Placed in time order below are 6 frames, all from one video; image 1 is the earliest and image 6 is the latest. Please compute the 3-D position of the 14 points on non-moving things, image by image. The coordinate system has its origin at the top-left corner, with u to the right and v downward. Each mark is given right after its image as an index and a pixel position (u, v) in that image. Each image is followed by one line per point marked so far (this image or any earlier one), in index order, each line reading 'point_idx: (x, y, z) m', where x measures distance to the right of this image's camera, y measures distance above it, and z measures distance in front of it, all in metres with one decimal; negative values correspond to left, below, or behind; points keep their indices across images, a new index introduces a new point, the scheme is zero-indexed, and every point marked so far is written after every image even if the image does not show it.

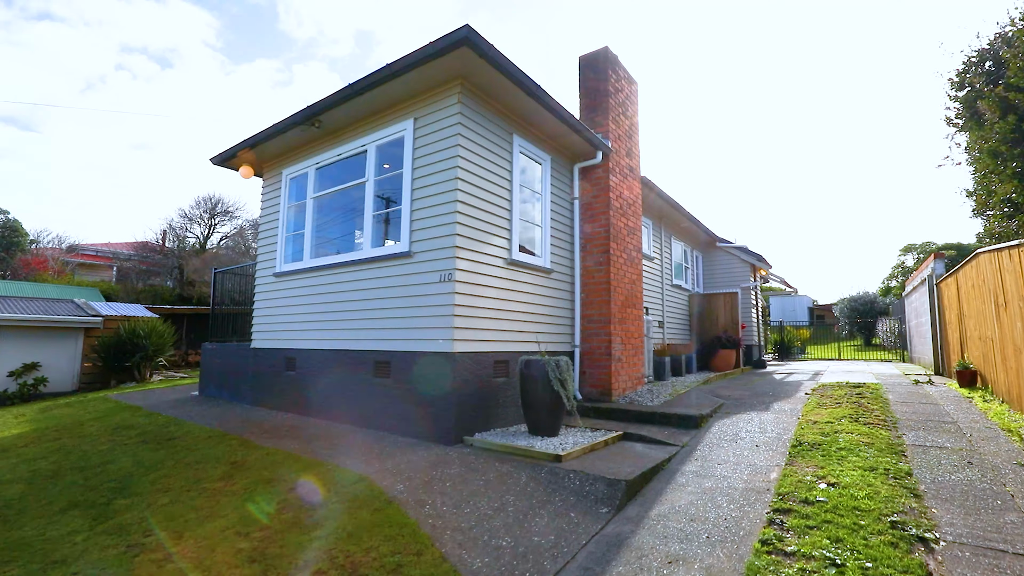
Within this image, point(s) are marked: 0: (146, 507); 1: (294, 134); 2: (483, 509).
0: (-2.6, -1.6, +3.5) m
1: (-2.9, +2.0, +6.5) m
2: (-0.2, -1.5, +3.3) m
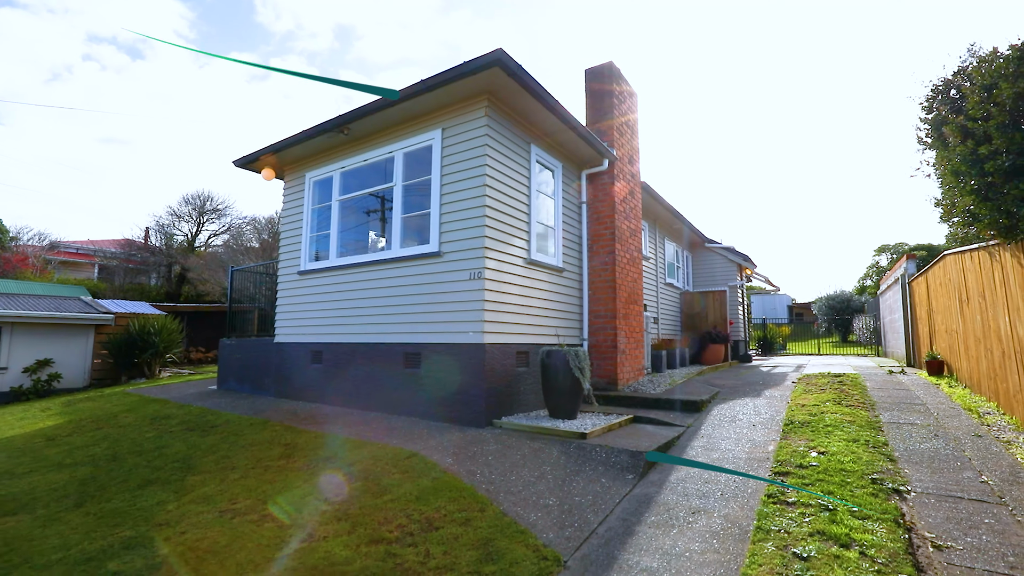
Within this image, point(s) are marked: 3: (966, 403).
0: (-2.3, -1.6, +3.9) m
1: (-2.7, +2.1, +6.9) m
2: (+0.1, -1.5, +3.8) m
3: (+4.8, -1.2, +5.2) m
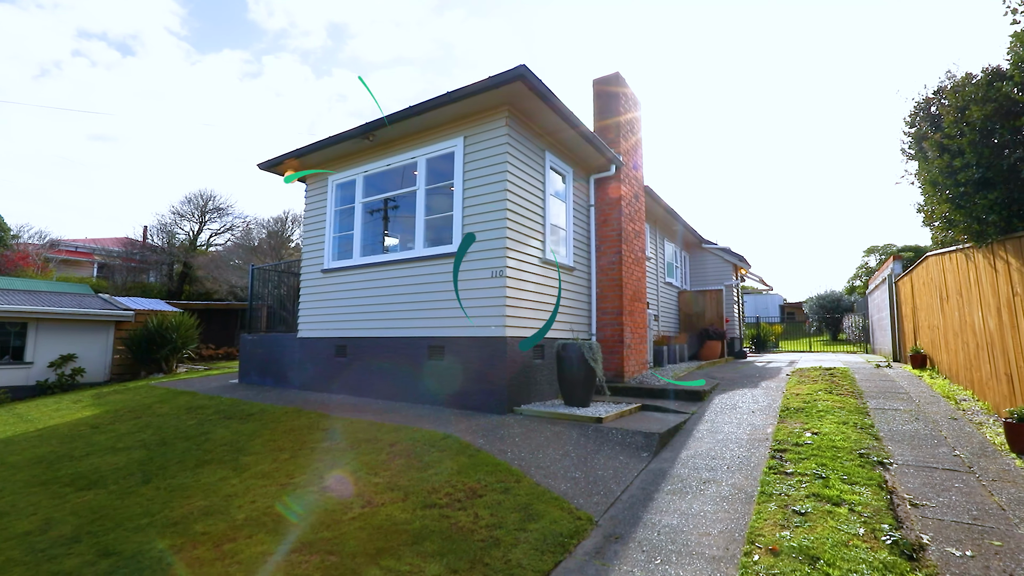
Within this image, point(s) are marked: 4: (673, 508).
0: (-2.1, -1.5, +4.3) m
1: (-2.5, +2.1, +7.3) m
2: (+0.4, -1.4, +4.2) m
3: (+5.0, -1.2, +5.7) m
4: (+1.1, -1.5, +3.3) m
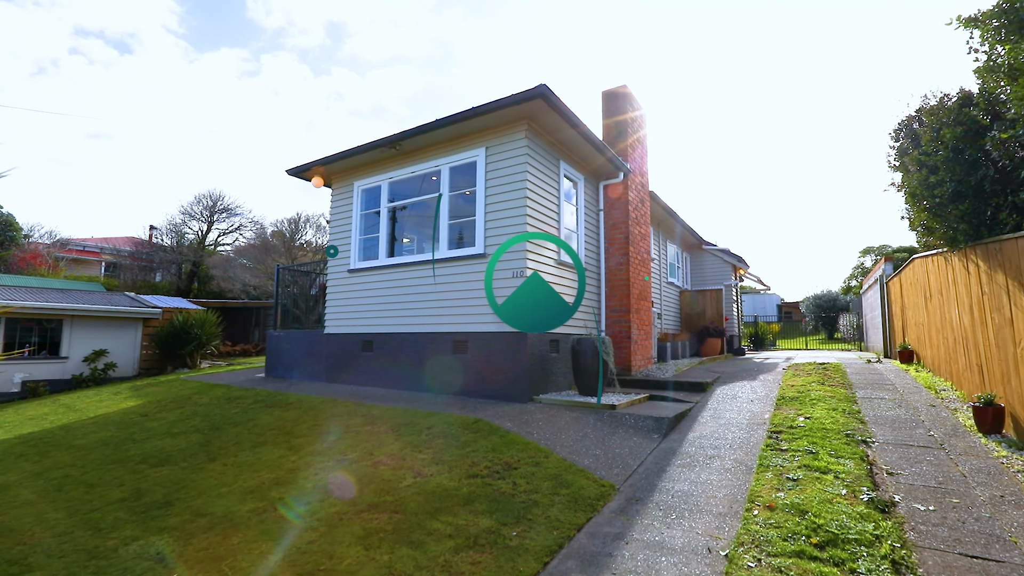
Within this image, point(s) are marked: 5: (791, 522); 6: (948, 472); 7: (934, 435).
0: (-1.9, -1.5, +4.8) m
1: (-2.2, +2.1, +7.8) m
2: (+0.6, -1.4, +4.8) m
3: (+5.3, -1.2, +6.2) m
4: (+1.3, -1.5, +3.8) m
5: (+1.7, -1.4, +2.9) m
6: (+3.2, -1.3, +3.6) m
7: (+3.7, -1.3, +4.3) m
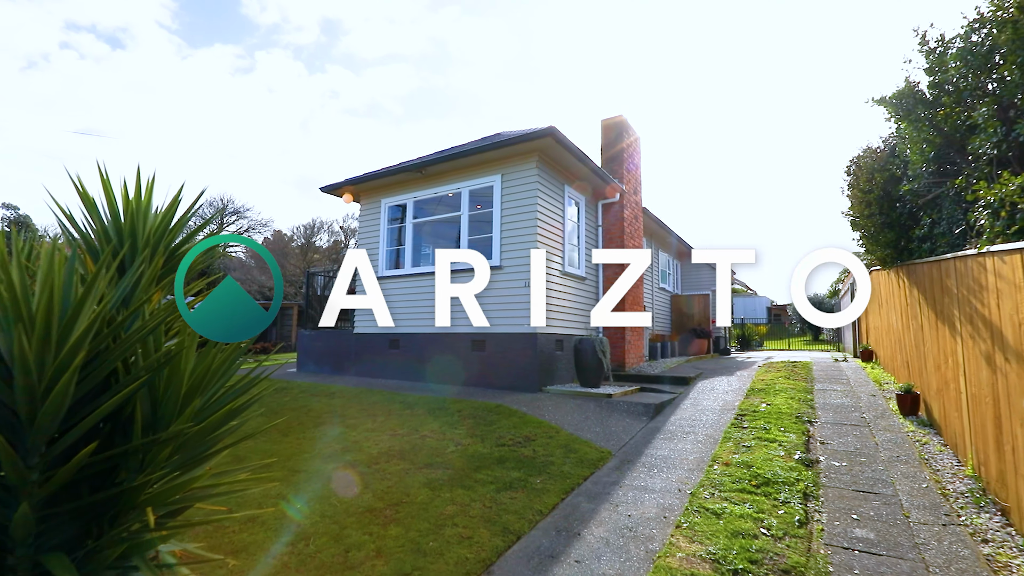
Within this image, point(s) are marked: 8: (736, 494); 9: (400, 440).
0: (-1.7, -1.6, +5.9) m
1: (-2.0, +2.0, +8.8) m
2: (+0.8, -1.5, +5.8) m
3: (+5.5, -1.3, +7.4) m
4: (+1.5, -1.6, +4.9) m
5: (+1.9, -1.5, +4.0) m
6: (+3.4, -1.5, +4.7) m
7: (+3.9, -1.4, +5.4) m
8: (+1.6, -1.5, +3.6) m
9: (-1.2, -1.6, +5.2) m
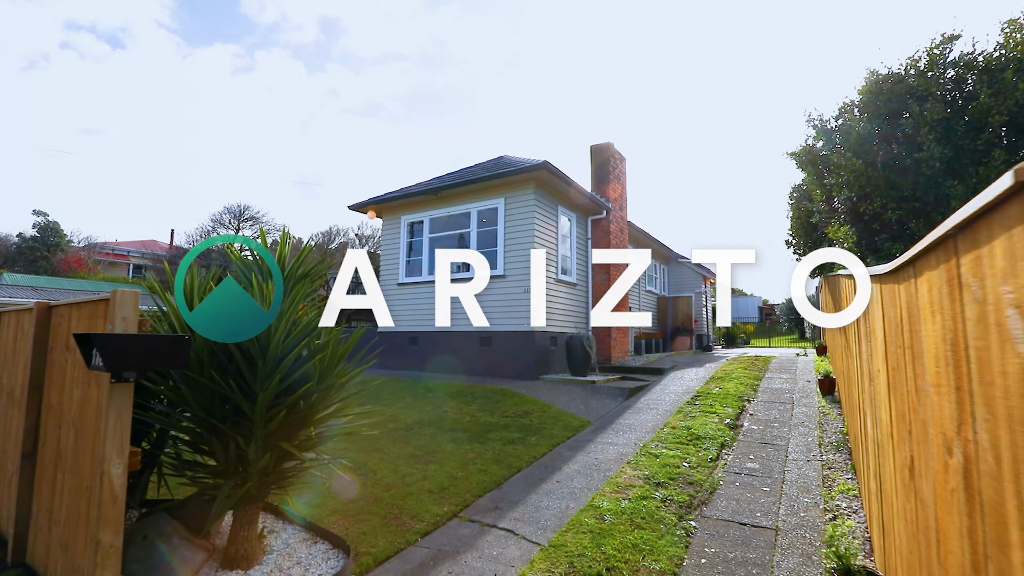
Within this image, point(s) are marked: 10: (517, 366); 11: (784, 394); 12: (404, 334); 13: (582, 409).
0: (-1.6, -1.7, +7.4) m
1: (-2.0, +1.9, +10.3) m
2: (+0.8, -1.6, +7.3) m
3: (+5.5, -1.4, +8.8) m
4: (+1.6, -1.7, +6.3) m
5: (+1.9, -1.6, +5.5) m
6: (+3.4, -1.6, +6.1) m
7: (+3.9, -1.5, +6.9) m
8: (+1.7, -1.6, +5.1) m
9: (-1.2, -1.7, +6.7) m
10: (+0.1, -1.4, +8.9) m
11: (+3.9, -1.5, +7.0) m
12: (-2.3, -1.0, +10.5) m
13: (+1.0, -1.7, +6.7) m
